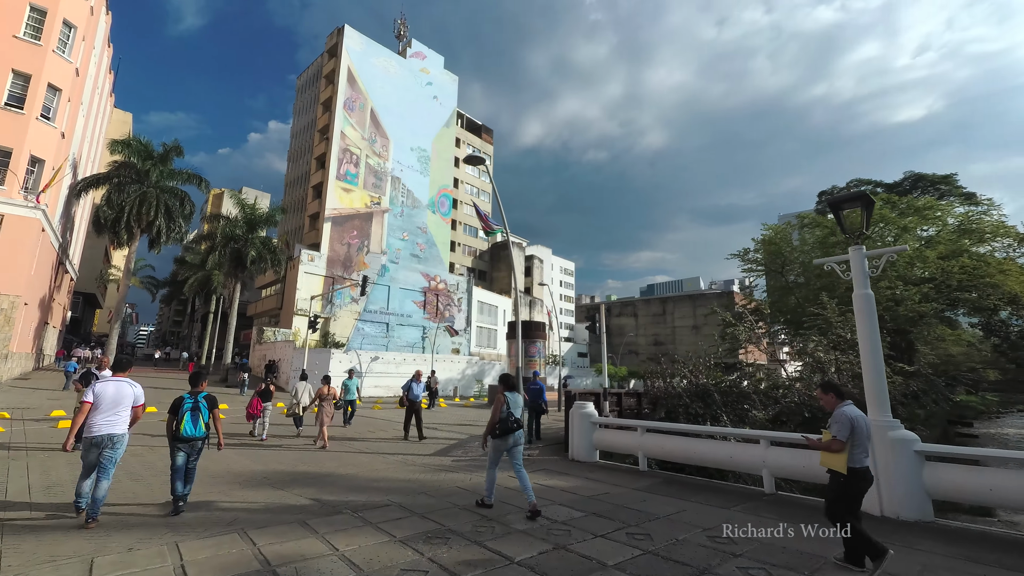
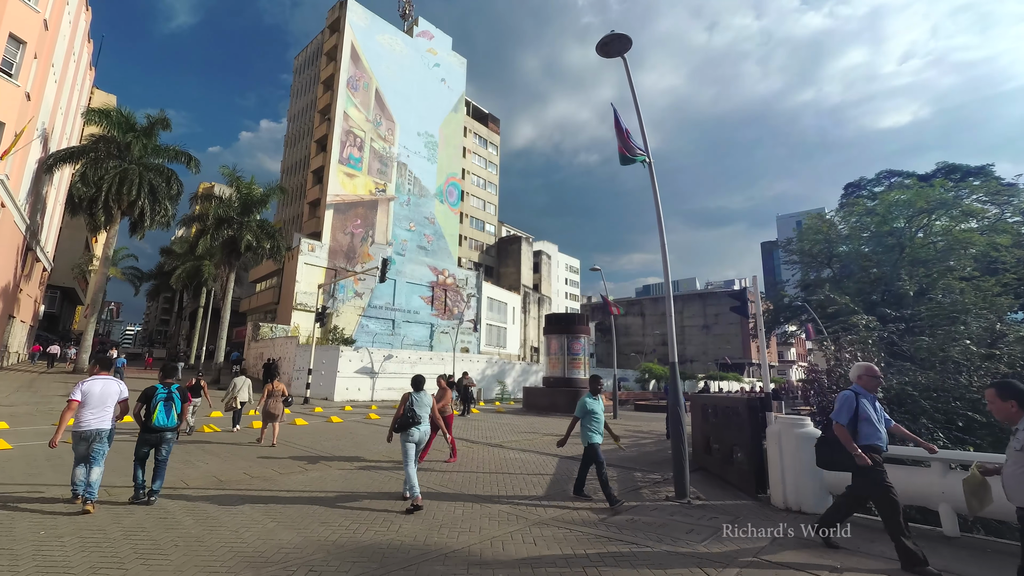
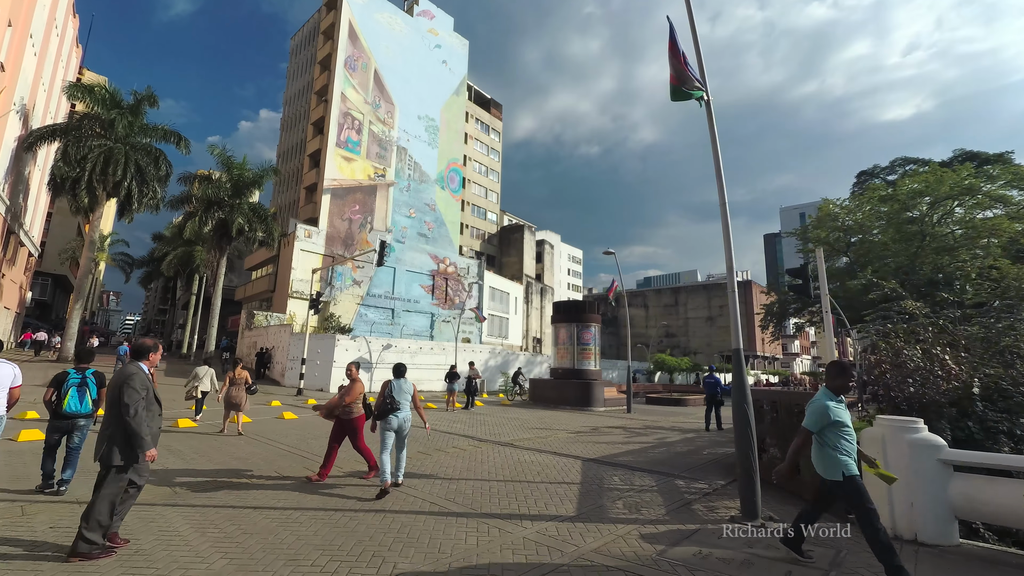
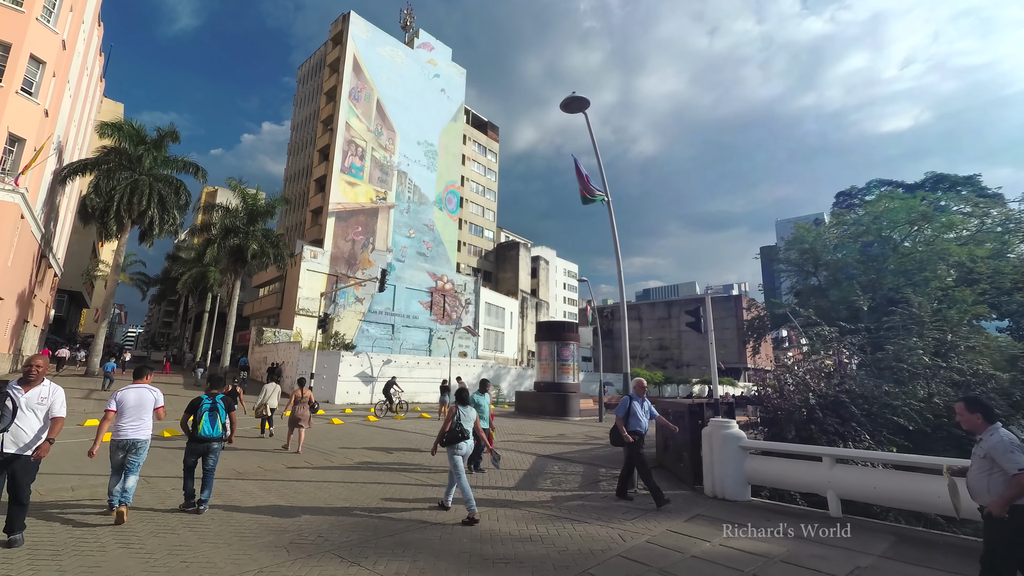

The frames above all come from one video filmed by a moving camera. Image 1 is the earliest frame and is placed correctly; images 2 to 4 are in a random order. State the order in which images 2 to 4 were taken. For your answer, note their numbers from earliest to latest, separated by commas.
4, 2, 3
